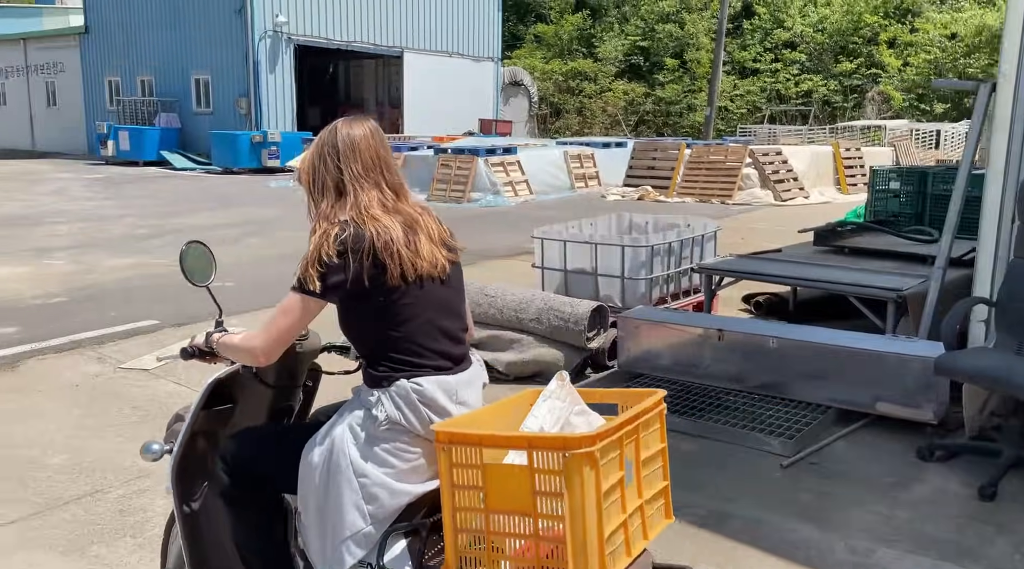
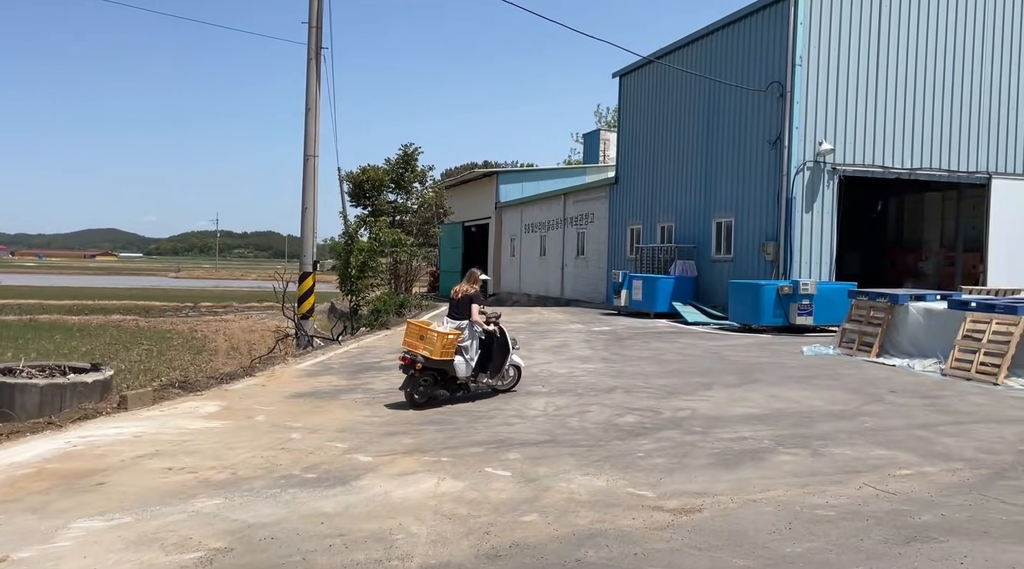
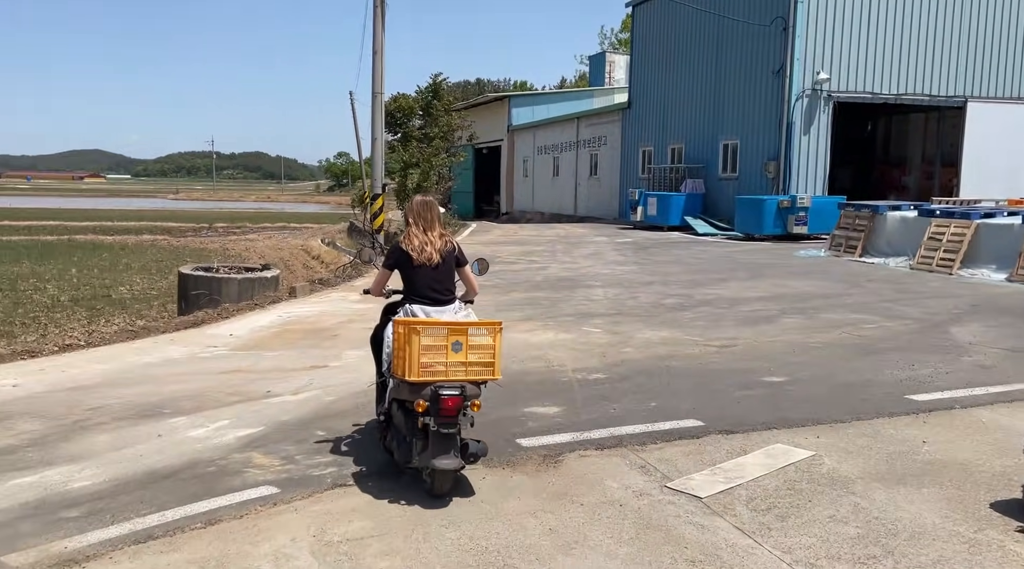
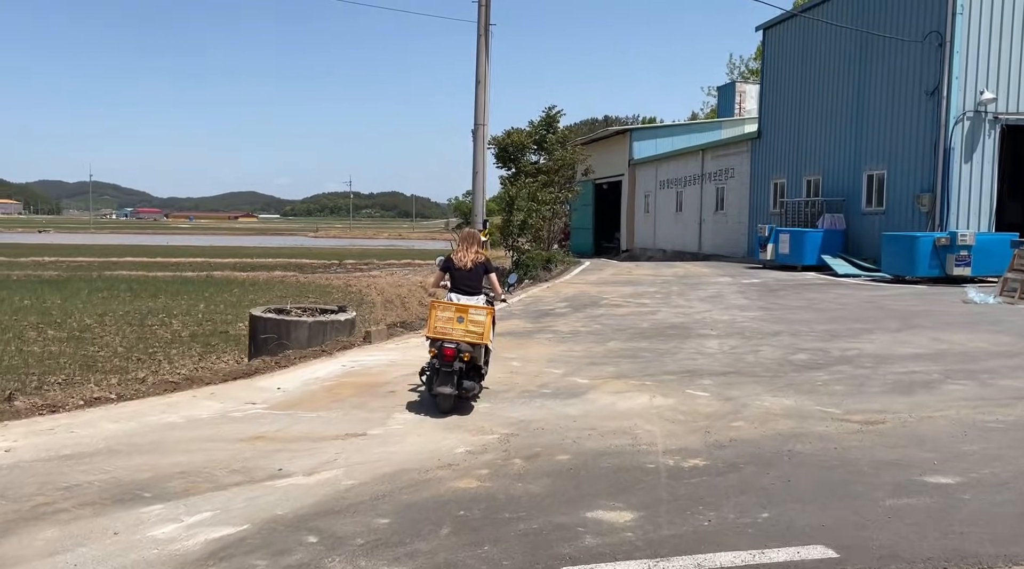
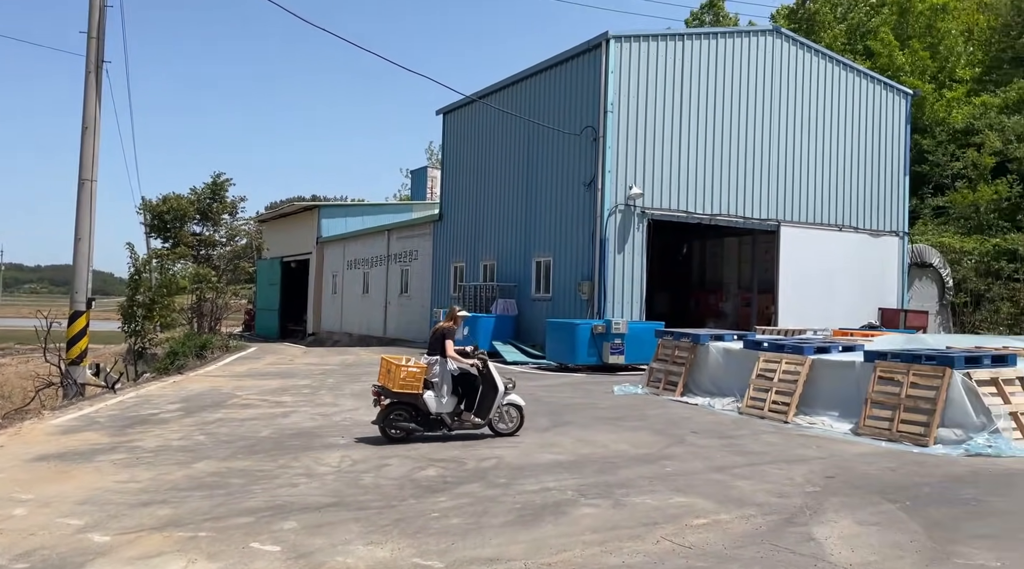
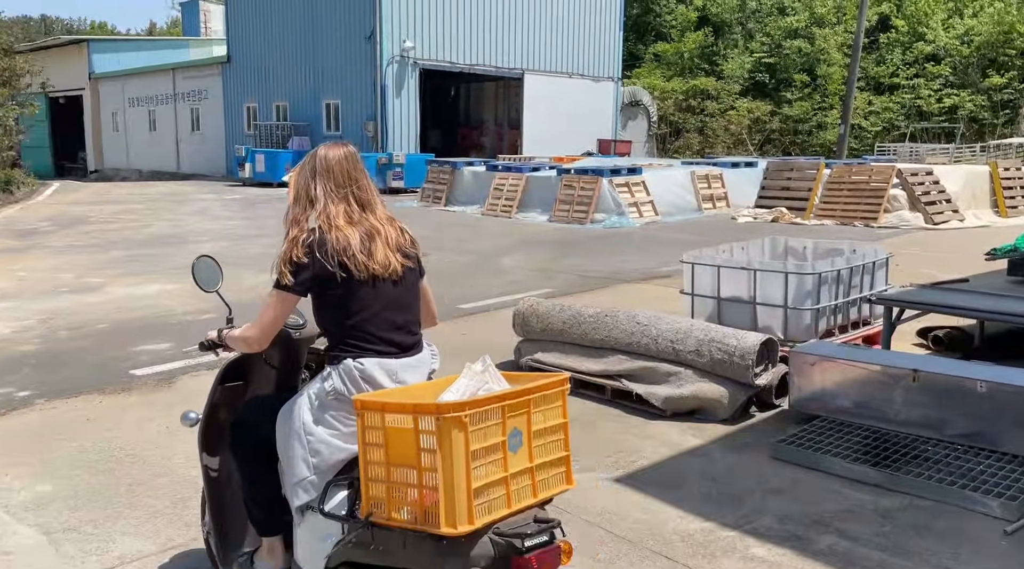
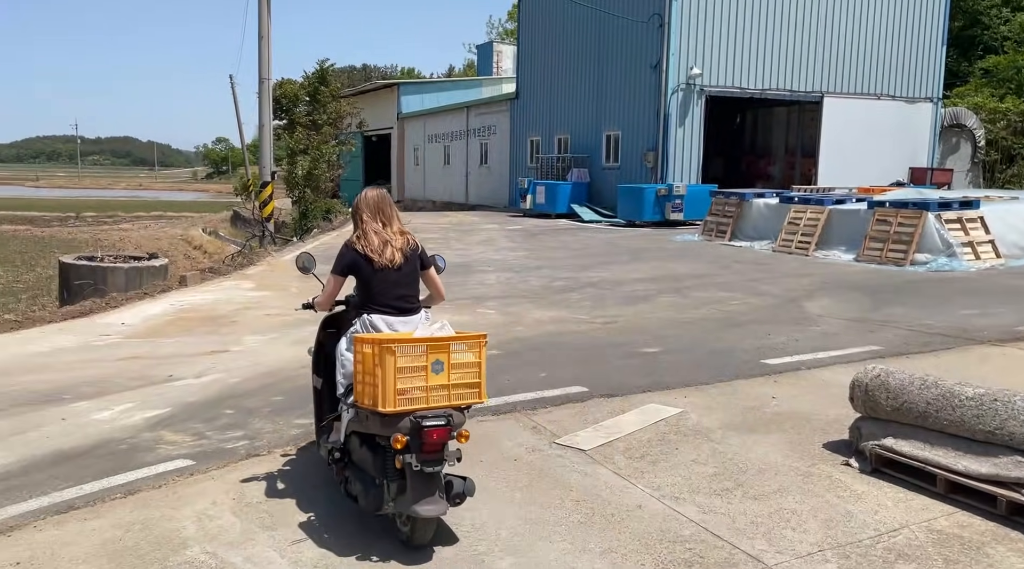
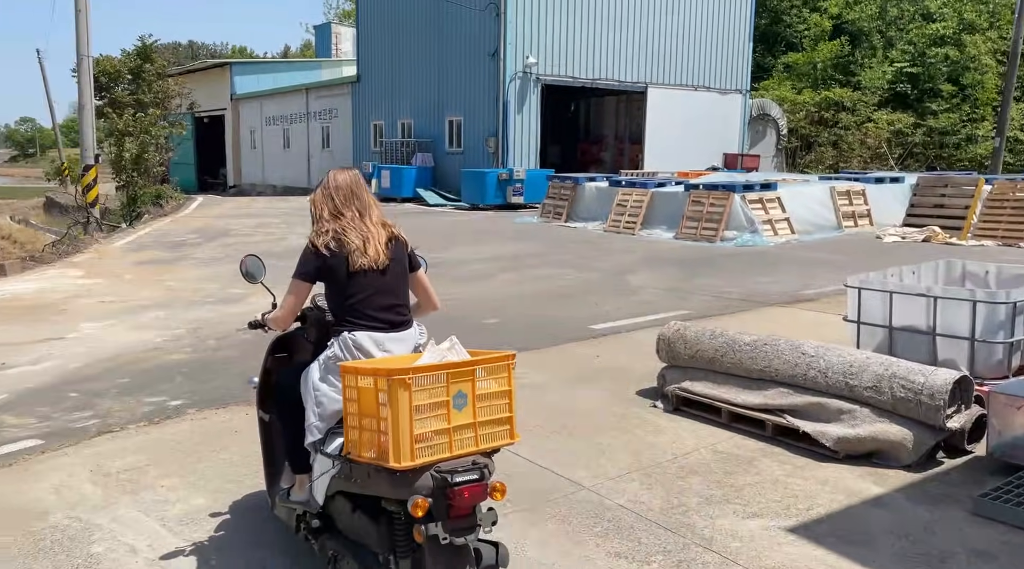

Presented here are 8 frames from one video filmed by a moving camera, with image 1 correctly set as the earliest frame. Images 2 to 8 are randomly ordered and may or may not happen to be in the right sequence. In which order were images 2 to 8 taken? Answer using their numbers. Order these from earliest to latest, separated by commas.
6, 8, 7, 3, 4, 2, 5
